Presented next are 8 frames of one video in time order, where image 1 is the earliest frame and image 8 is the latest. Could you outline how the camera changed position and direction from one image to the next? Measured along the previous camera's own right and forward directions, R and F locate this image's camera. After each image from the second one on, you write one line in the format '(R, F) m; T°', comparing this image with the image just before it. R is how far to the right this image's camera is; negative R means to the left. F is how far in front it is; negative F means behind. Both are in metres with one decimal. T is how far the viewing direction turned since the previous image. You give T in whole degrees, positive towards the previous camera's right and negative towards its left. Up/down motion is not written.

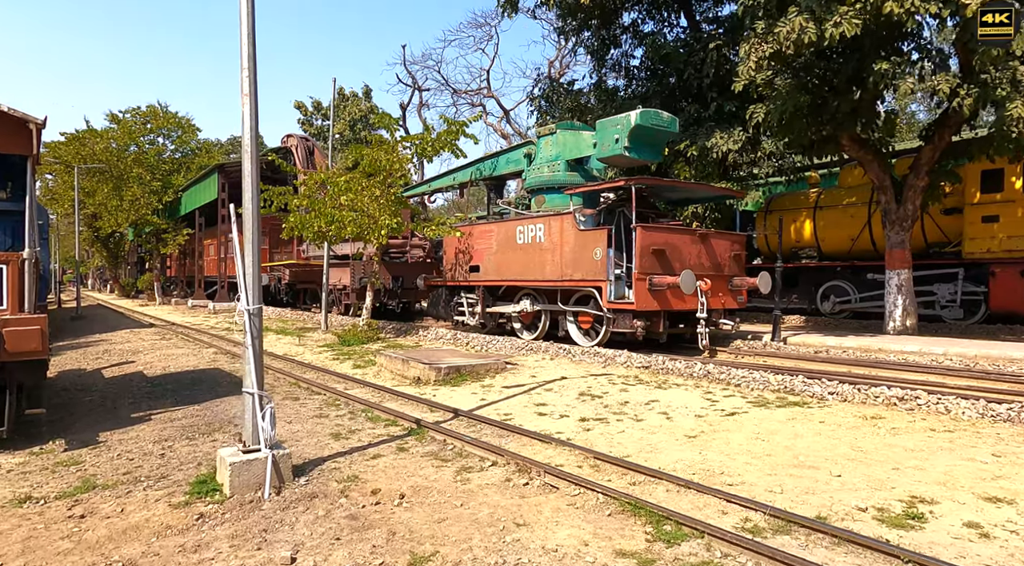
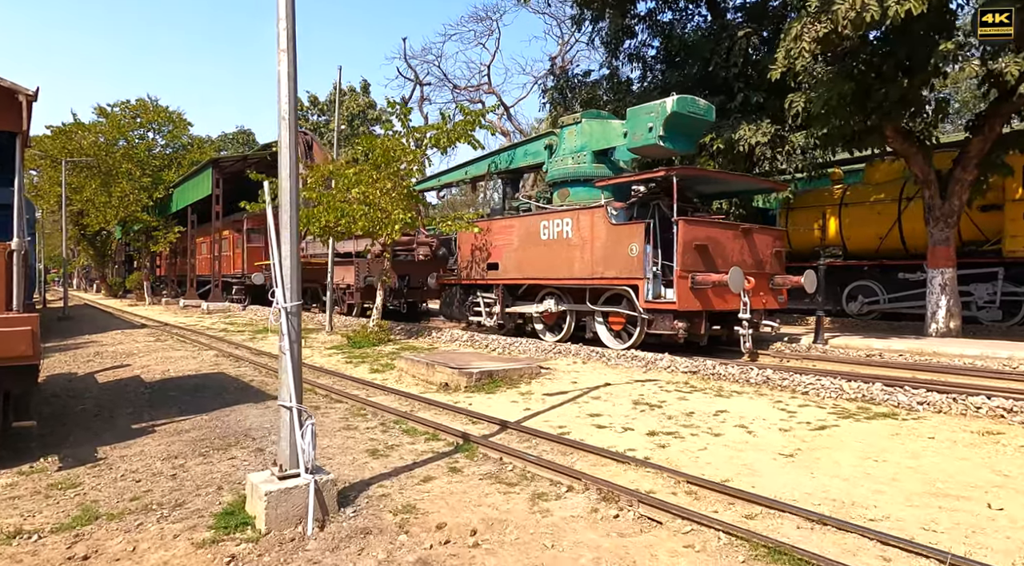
(-0.6, +0.8) m; +1°
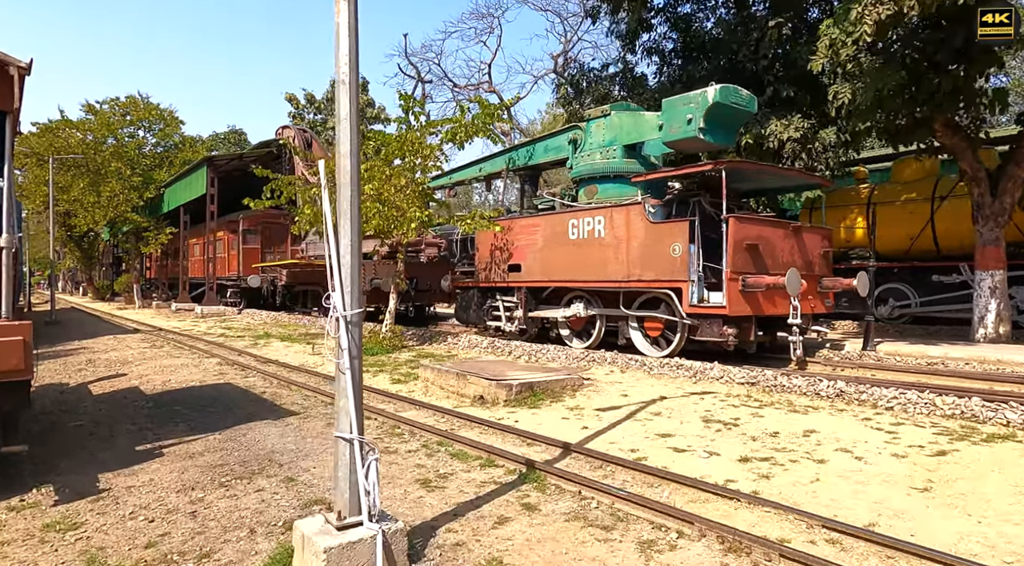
(-0.6, +0.8) m; +1°
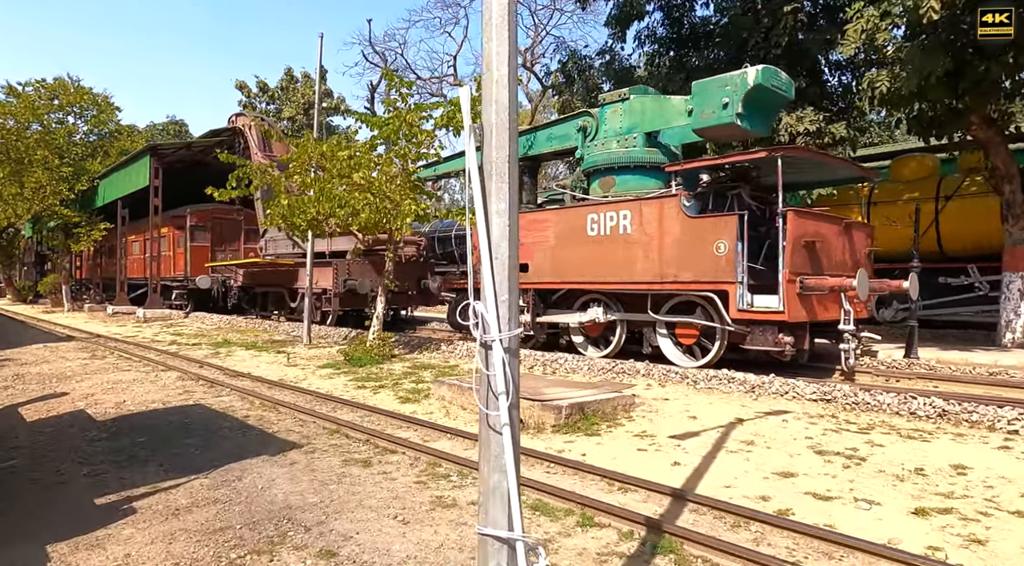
(-1.0, +1.3) m; +5°
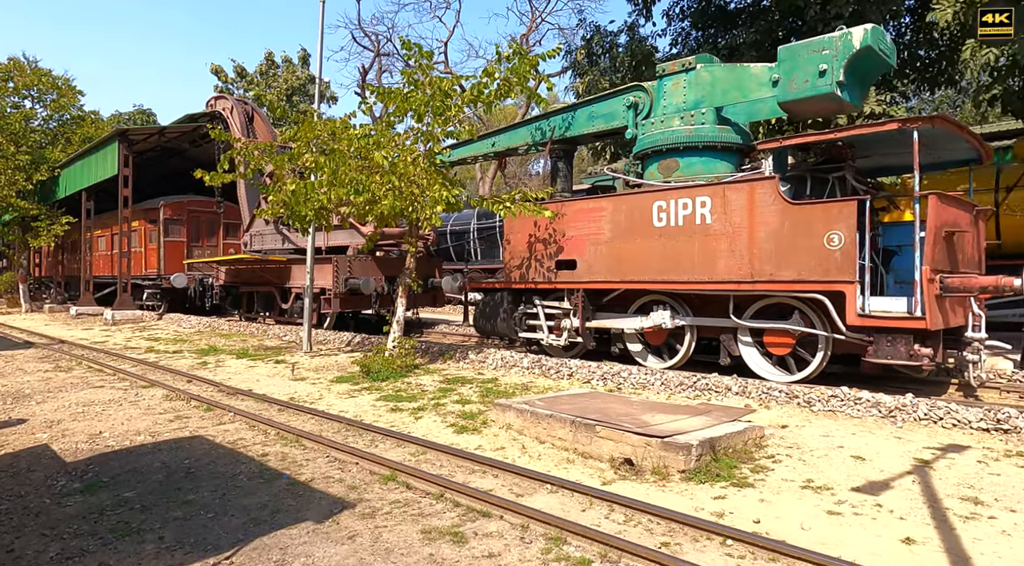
(-1.0, +1.5) m; +2°
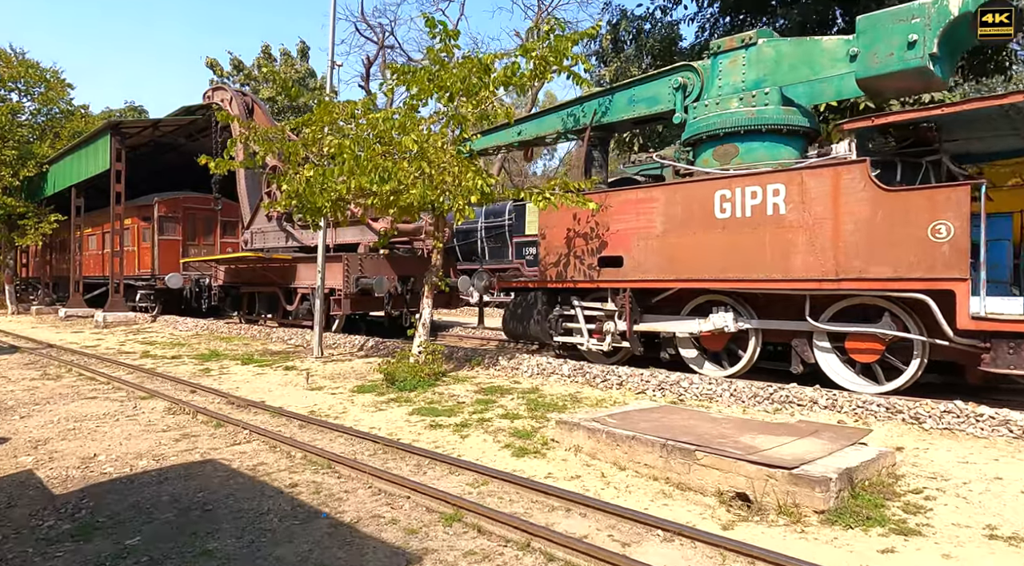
(-0.6, +0.9) m; +1°
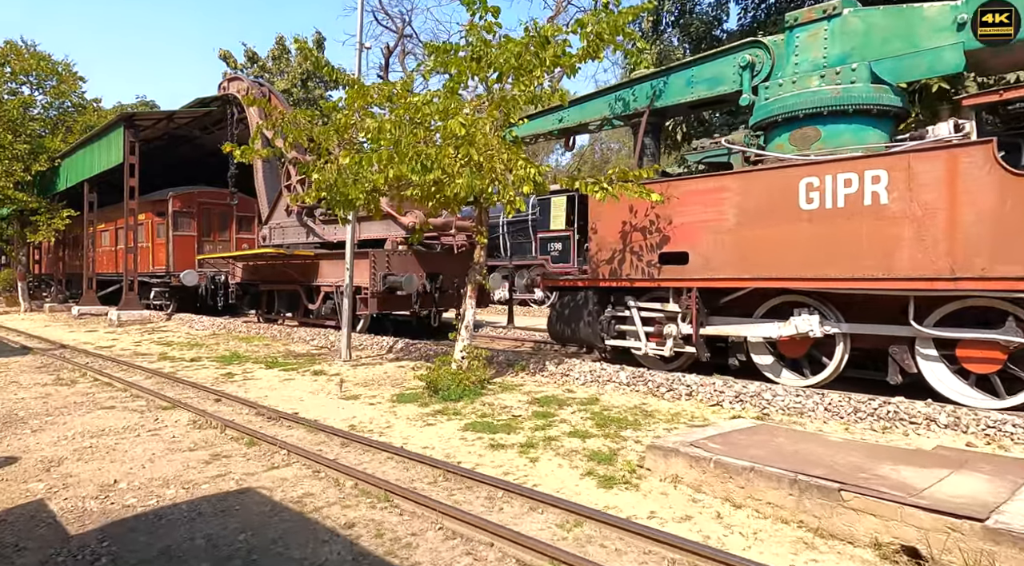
(-0.5, +0.8) m; -1°
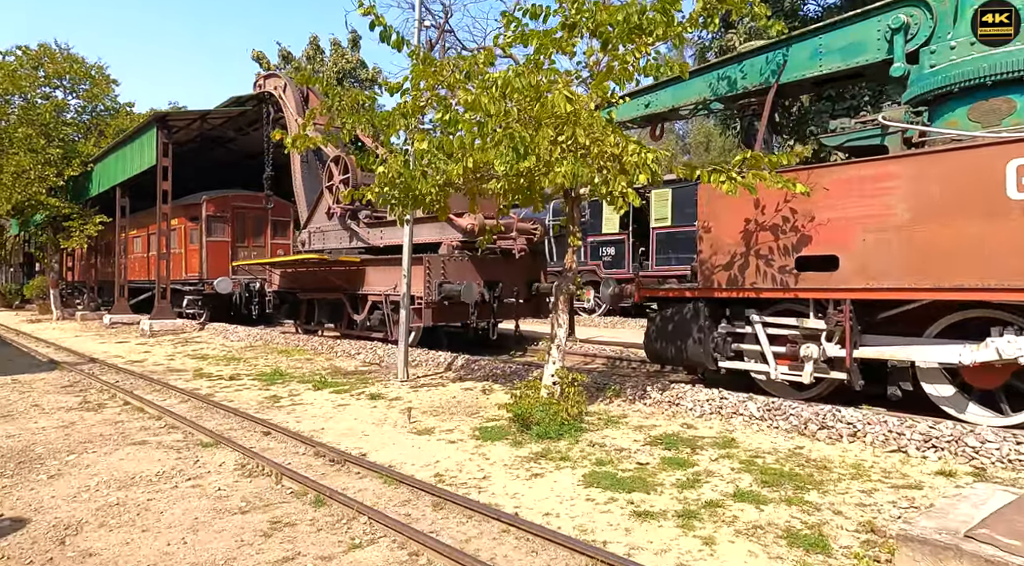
(-0.8, +1.4) m; -2°
